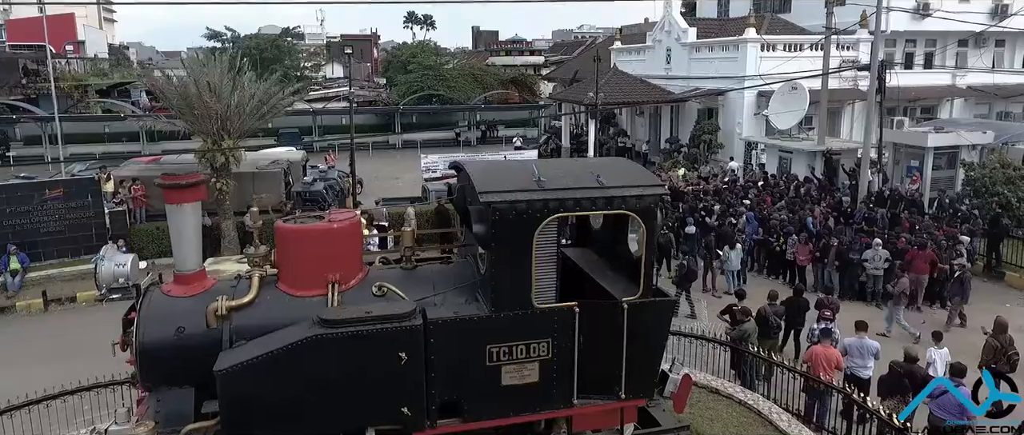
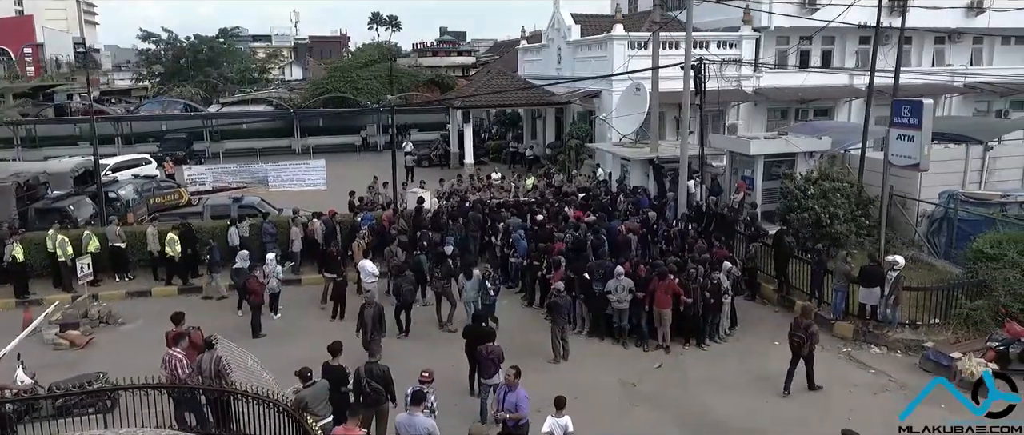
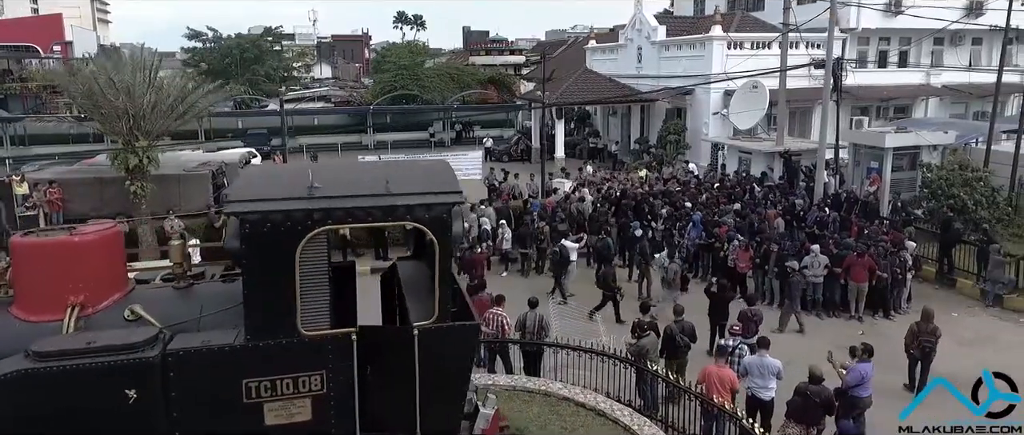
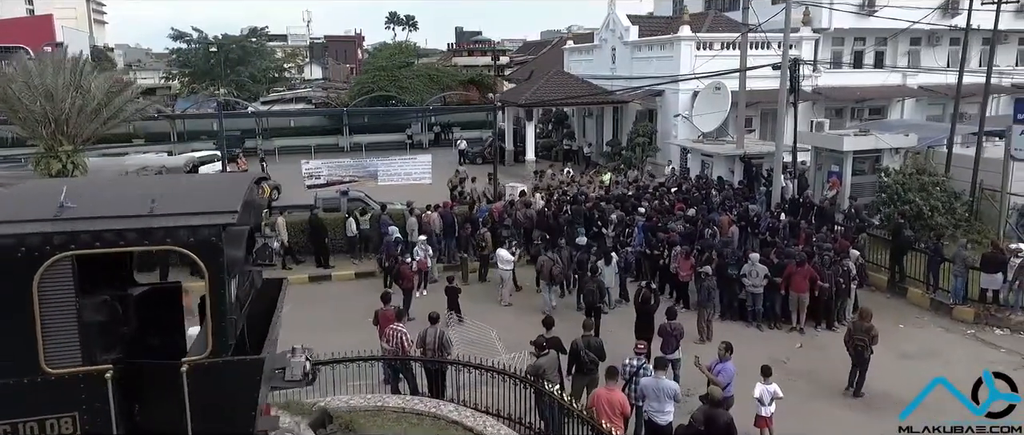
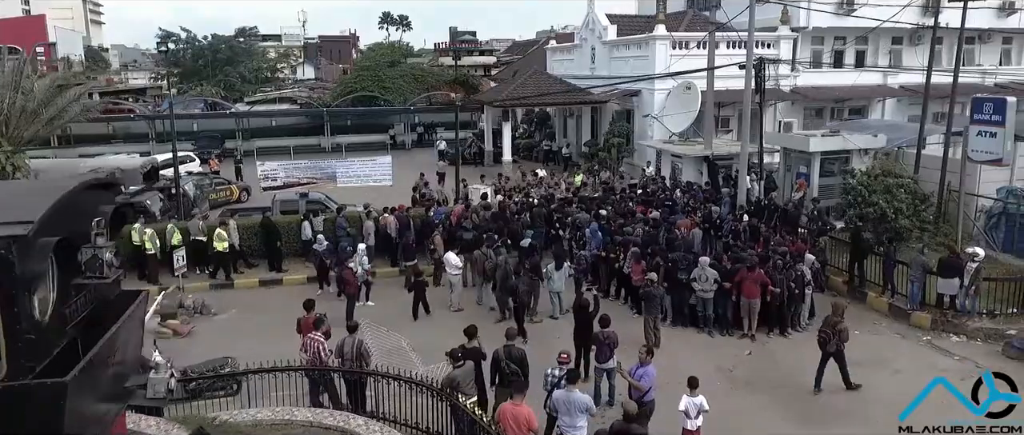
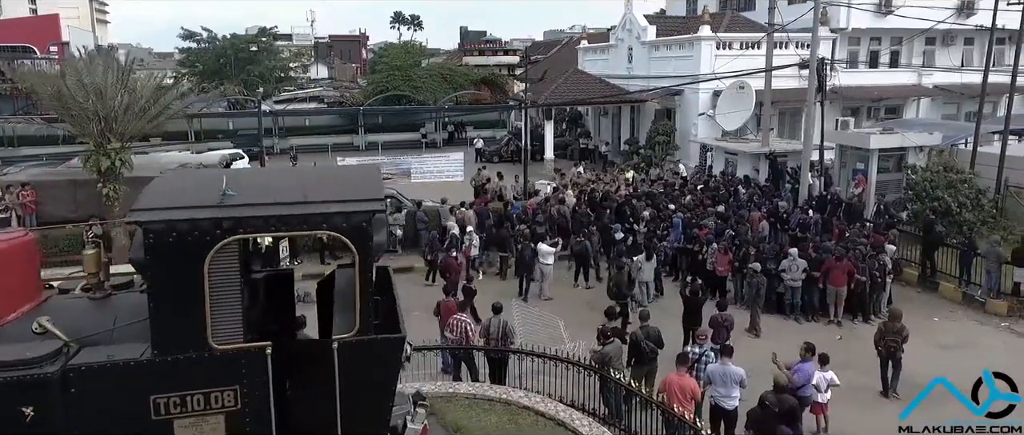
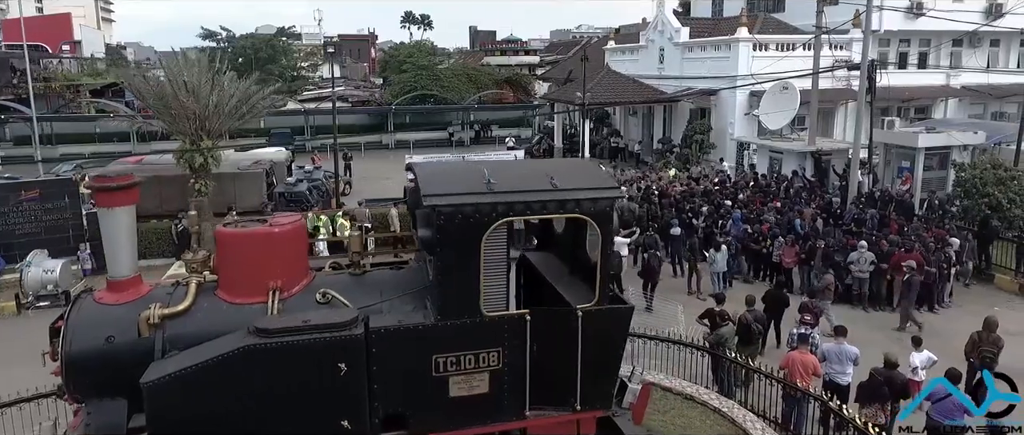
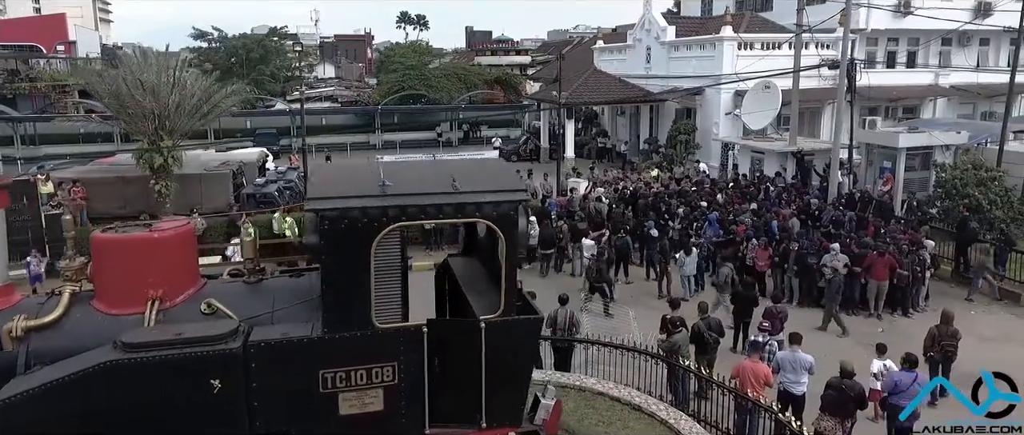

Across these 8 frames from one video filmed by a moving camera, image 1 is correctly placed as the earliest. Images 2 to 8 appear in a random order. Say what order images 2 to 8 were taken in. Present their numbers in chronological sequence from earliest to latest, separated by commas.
7, 8, 3, 6, 4, 5, 2
